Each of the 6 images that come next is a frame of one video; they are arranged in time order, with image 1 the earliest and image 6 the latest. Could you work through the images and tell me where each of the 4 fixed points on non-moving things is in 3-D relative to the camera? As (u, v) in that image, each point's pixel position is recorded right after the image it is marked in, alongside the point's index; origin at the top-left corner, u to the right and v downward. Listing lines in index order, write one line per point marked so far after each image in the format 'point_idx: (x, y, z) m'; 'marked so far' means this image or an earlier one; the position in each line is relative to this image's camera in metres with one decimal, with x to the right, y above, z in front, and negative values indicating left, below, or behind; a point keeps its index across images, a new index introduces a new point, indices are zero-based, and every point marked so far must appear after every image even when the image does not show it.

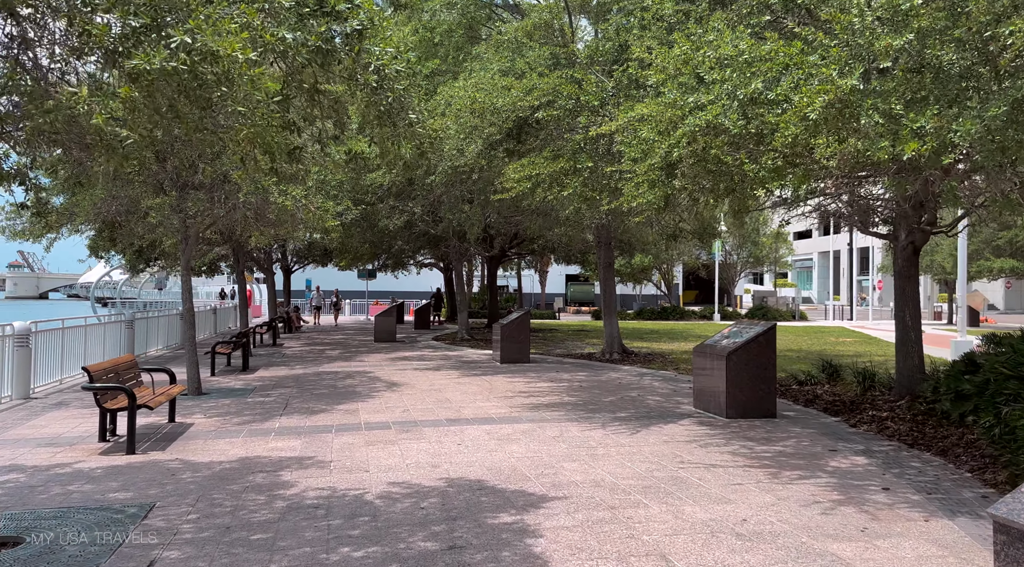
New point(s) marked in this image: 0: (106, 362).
0: (-4.4, -0.8, +8.1) m
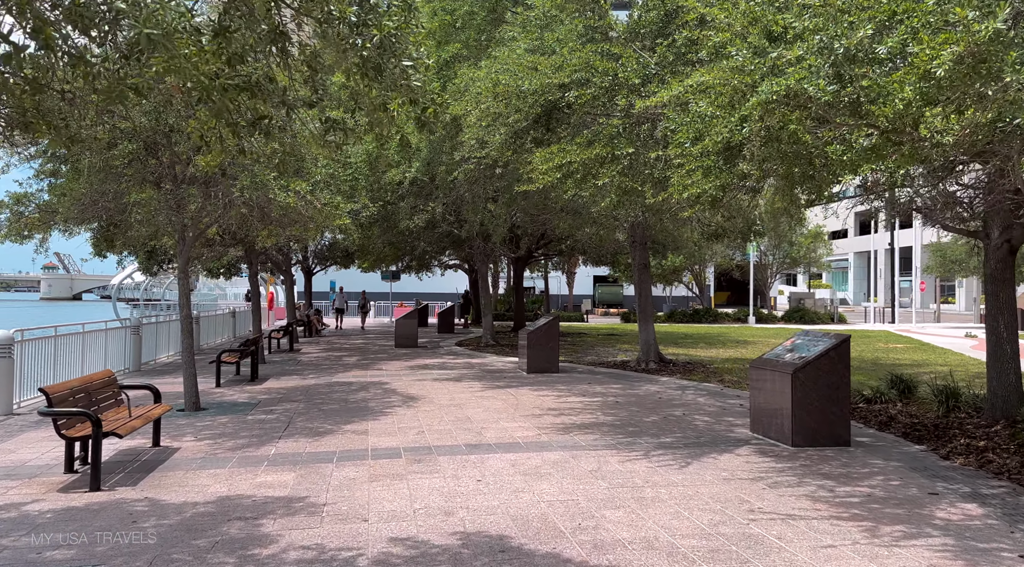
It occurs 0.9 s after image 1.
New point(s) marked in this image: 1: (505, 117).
0: (-4.1, -0.9, +7.0) m
1: (0.0, +2.3, +10.0) m
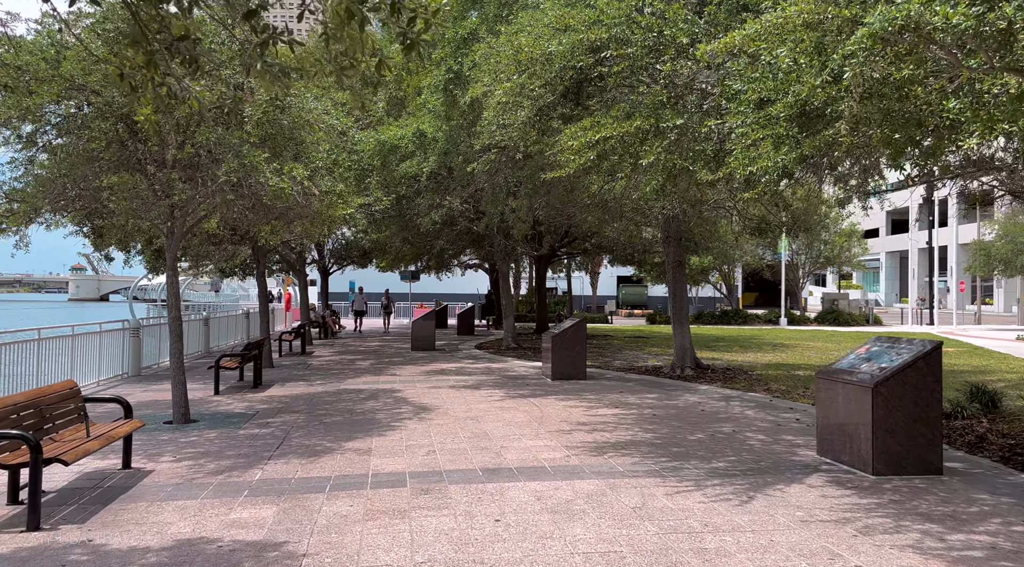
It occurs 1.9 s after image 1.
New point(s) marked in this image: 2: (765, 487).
0: (-3.9, -0.9, +5.9) m
1: (+0.3, +2.3, +8.8) m
2: (+2.1, -1.7, +6.3) m
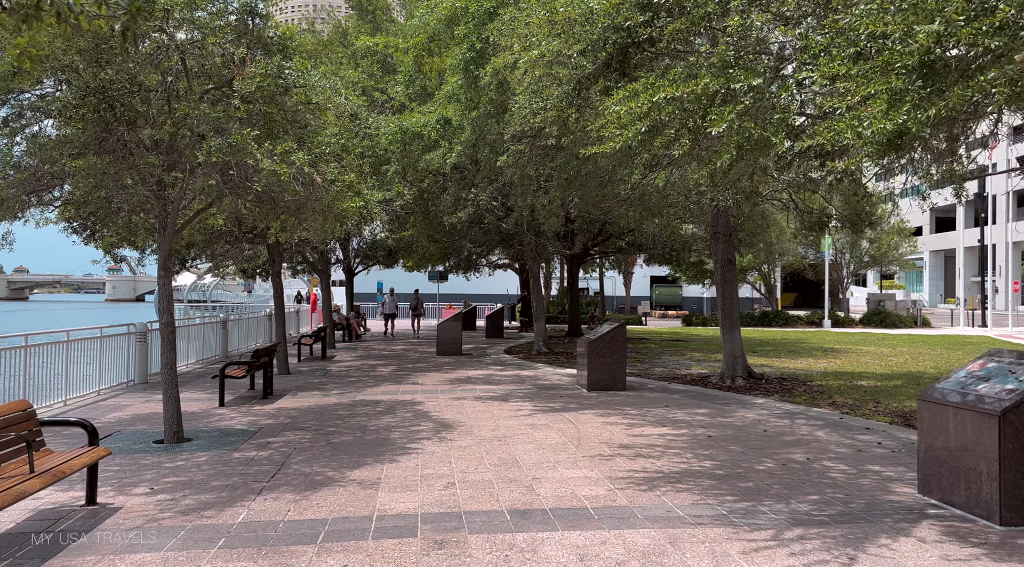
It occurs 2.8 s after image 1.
0: (-3.7, -0.9, +4.9) m
1: (+0.6, +2.3, +7.6) m
2: (+2.4, -1.7, +5.0) m
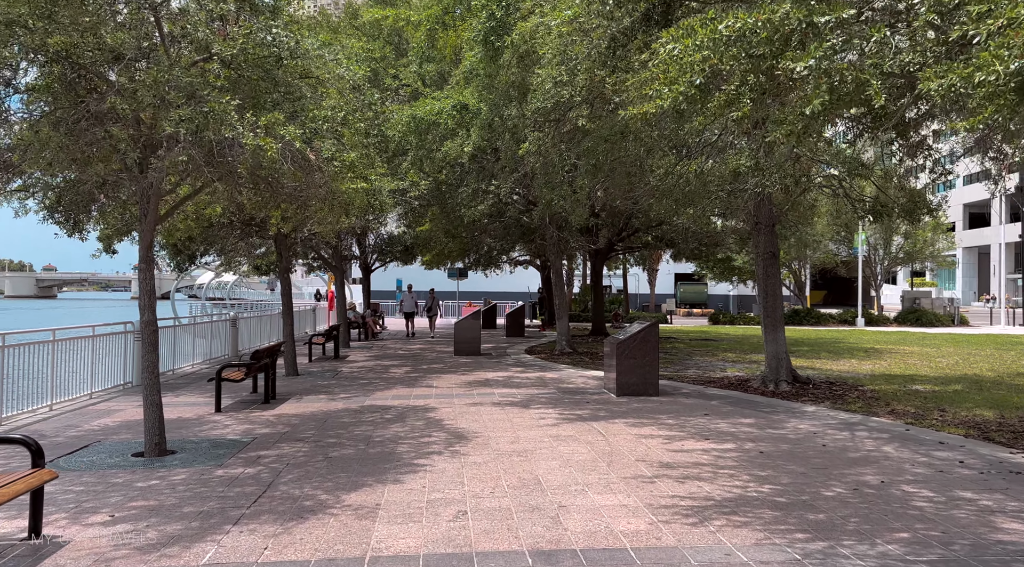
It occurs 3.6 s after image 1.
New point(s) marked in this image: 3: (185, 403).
0: (-3.6, -0.8, +3.9) m
1: (+0.8, +2.3, +6.5) m
2: (+2.5, -1.7, +3.9) m
3: (-4.8, -1.8, +11.1) m
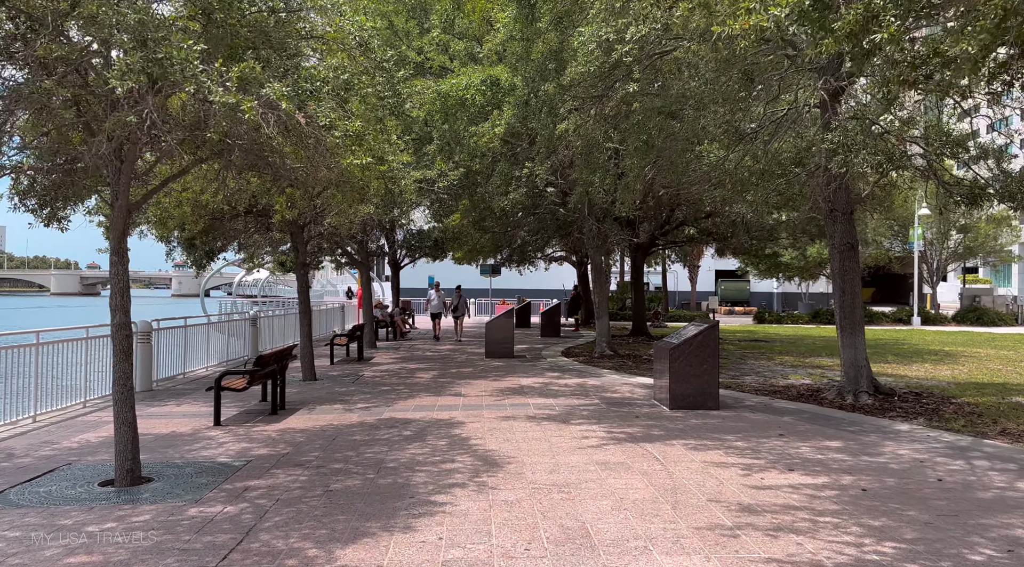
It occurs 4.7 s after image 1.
0: (-3.4, -0.8, +2.7) m
1: (+1.1, +2.4, +5.1) m
2: (+2.6, -1.6, +2.4) m
3: (-4.3, -1.7, +9.9) m
